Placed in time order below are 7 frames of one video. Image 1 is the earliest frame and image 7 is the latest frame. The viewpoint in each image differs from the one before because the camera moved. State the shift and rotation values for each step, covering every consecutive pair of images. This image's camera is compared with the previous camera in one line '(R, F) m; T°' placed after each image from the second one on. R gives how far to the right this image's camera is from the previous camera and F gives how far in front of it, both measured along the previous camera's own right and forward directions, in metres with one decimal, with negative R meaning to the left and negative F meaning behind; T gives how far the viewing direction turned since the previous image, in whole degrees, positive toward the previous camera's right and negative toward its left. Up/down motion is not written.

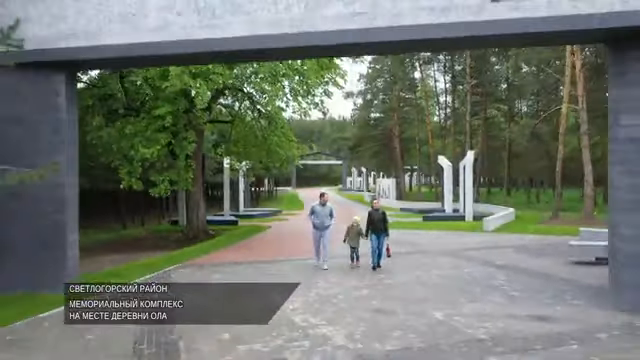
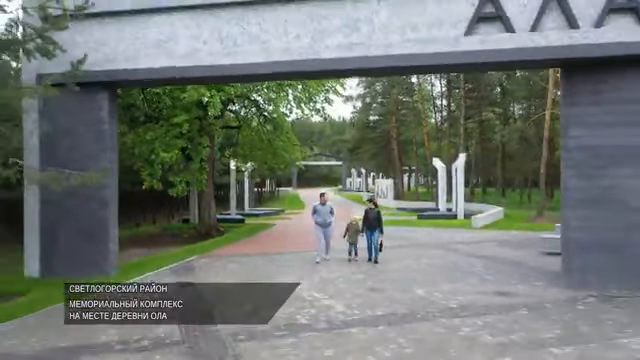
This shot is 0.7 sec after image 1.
(-0.1, -2.1) m; 0°
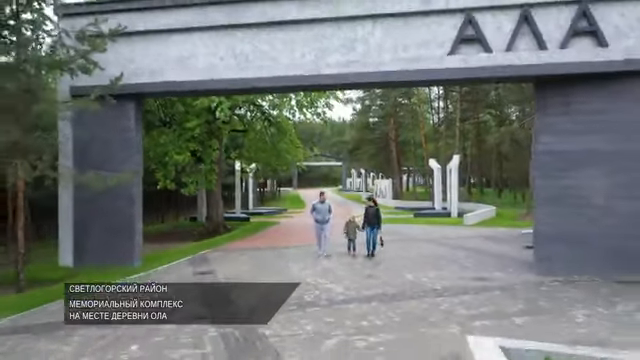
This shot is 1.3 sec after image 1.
(-0.1, -1.7) m; 0°
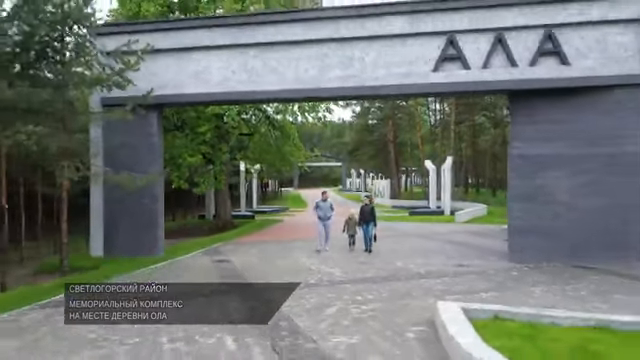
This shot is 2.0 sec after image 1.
(0.0, -2.0) m; 0°
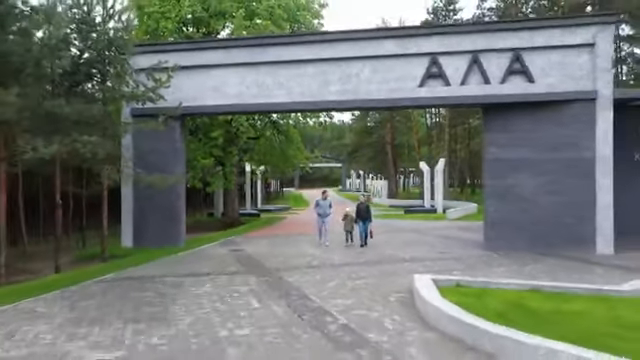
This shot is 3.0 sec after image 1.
(0.0, -2.6) m; 0°
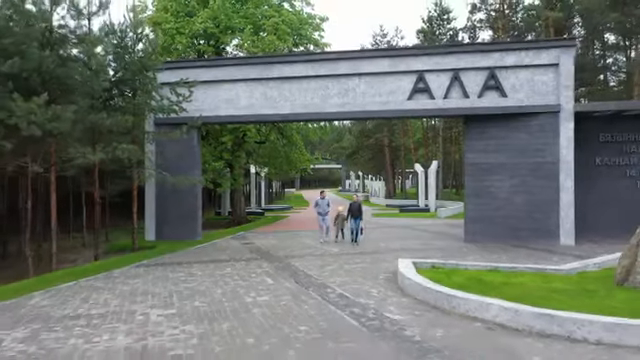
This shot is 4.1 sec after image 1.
(0.0, -2.6) m; 0°
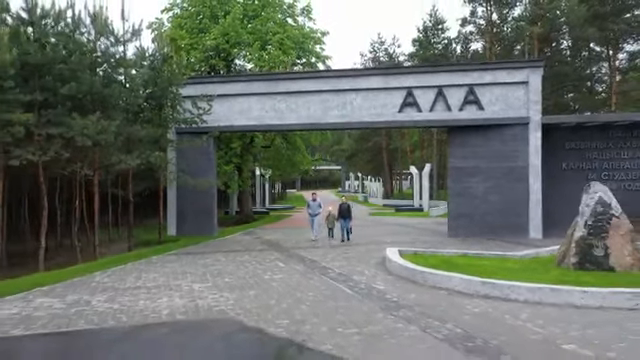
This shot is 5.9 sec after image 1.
(-0.1, -3.0) m; 0°
